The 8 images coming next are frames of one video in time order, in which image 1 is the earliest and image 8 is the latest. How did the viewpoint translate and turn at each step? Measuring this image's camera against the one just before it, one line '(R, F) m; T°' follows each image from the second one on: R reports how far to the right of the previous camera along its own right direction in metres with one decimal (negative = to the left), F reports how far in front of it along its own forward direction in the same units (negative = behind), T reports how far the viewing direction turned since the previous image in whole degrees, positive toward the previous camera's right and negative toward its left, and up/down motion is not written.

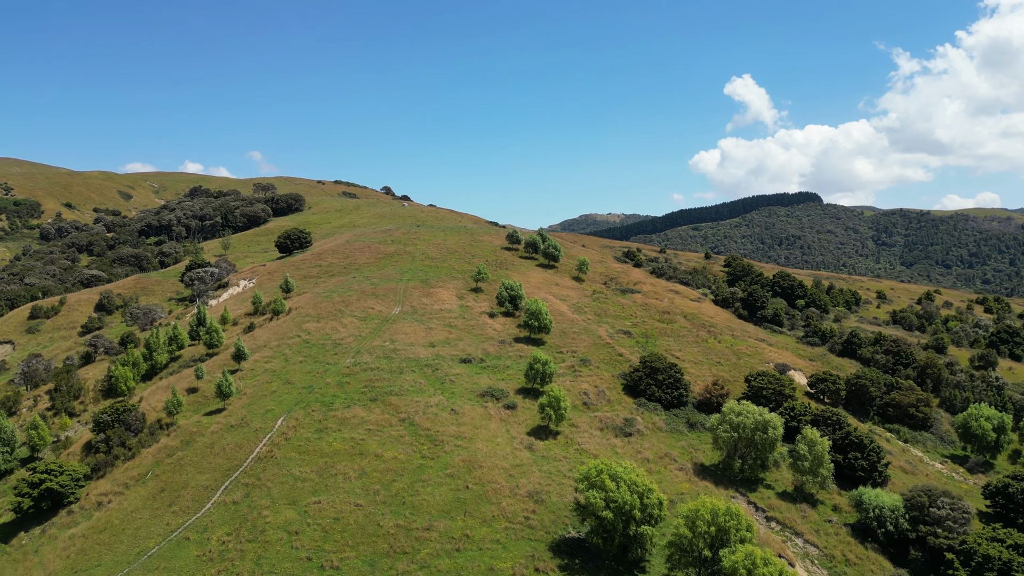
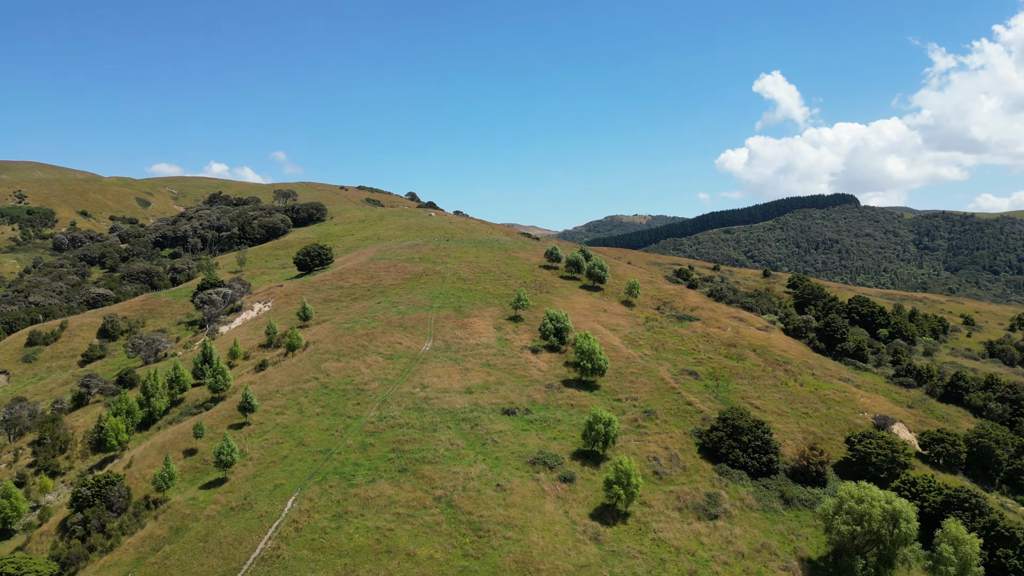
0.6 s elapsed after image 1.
(-2.2, +8.7) m; -2°
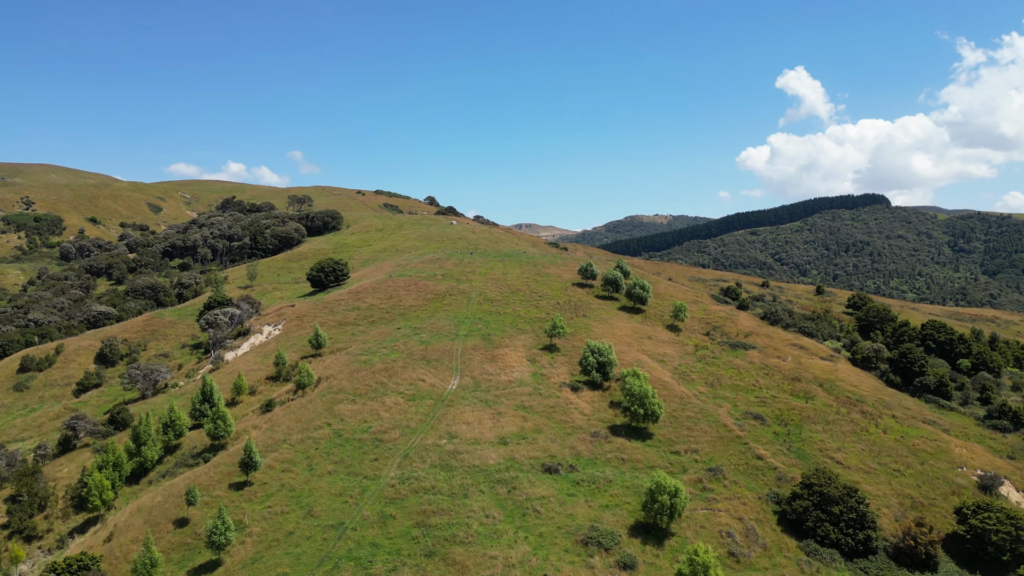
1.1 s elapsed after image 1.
(-1.6, +7.0) m; -1°
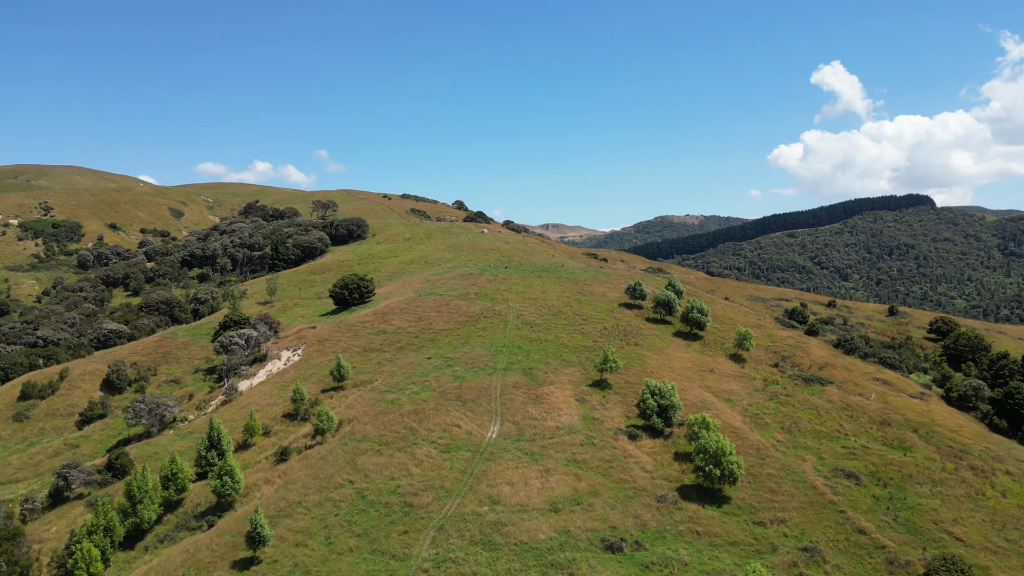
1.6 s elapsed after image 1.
(-1.6, +7.0) m; -2°
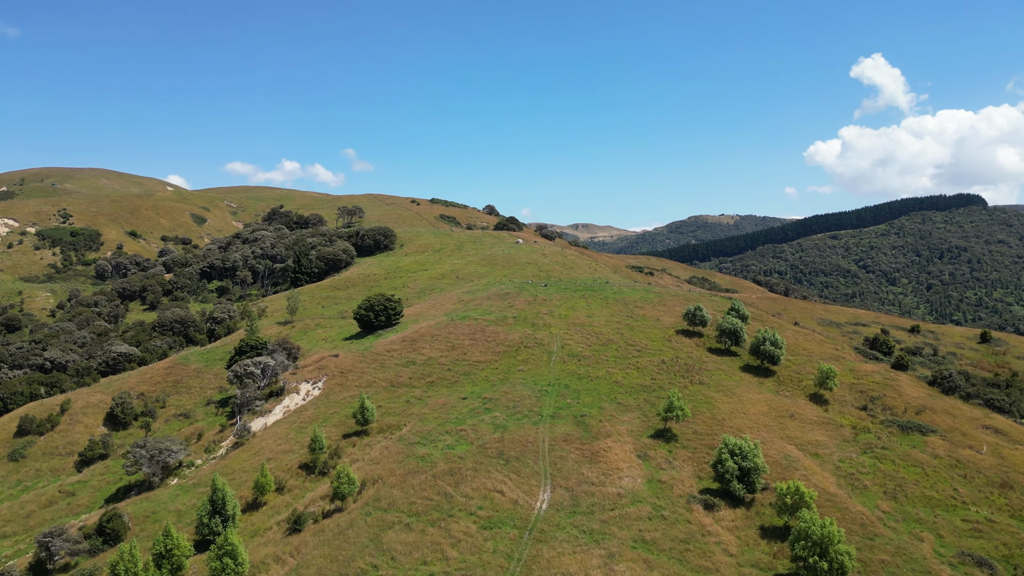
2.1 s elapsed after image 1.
(-1.5, +7.2) m; -2°
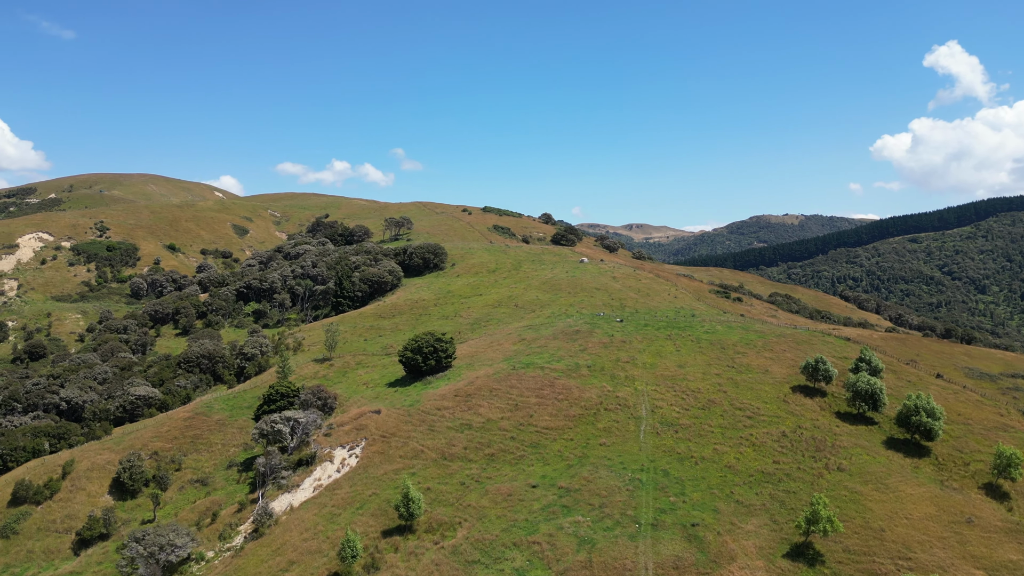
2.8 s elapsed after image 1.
(-2.1, +10.7) m; -4°
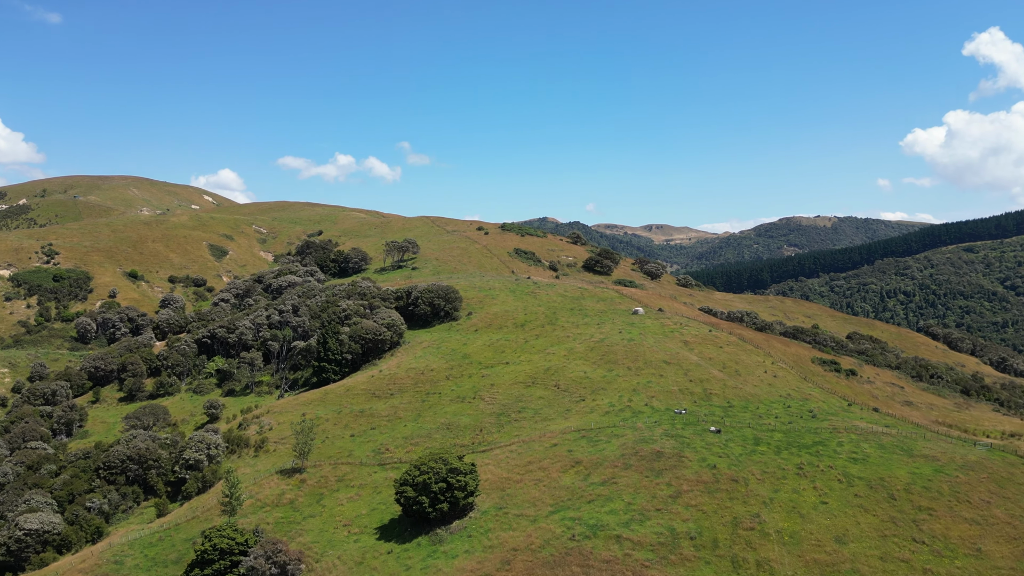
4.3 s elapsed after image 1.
(-2.6, +19.5) m; -1°
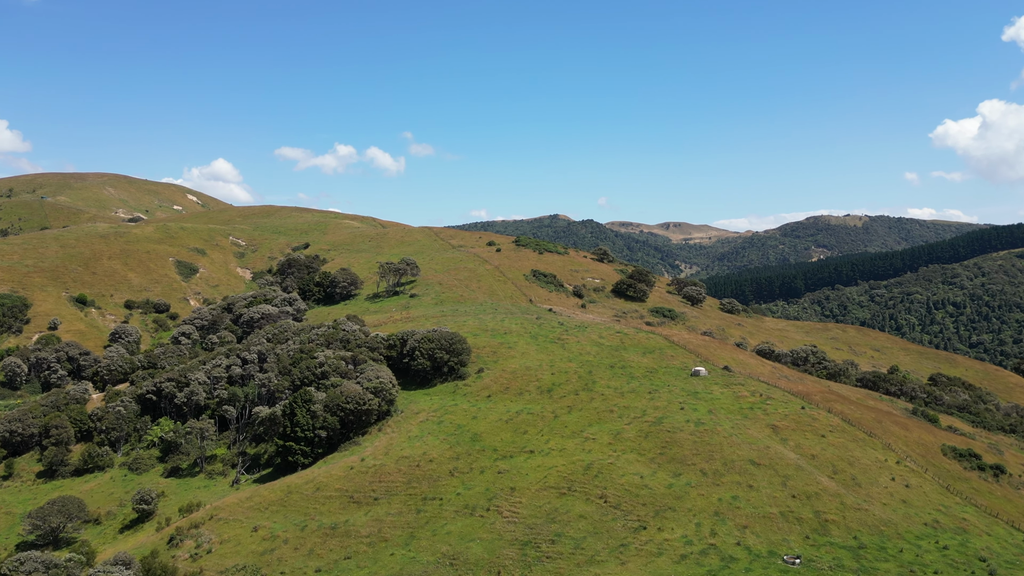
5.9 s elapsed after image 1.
(-1.4, +15.4) m; 0°
